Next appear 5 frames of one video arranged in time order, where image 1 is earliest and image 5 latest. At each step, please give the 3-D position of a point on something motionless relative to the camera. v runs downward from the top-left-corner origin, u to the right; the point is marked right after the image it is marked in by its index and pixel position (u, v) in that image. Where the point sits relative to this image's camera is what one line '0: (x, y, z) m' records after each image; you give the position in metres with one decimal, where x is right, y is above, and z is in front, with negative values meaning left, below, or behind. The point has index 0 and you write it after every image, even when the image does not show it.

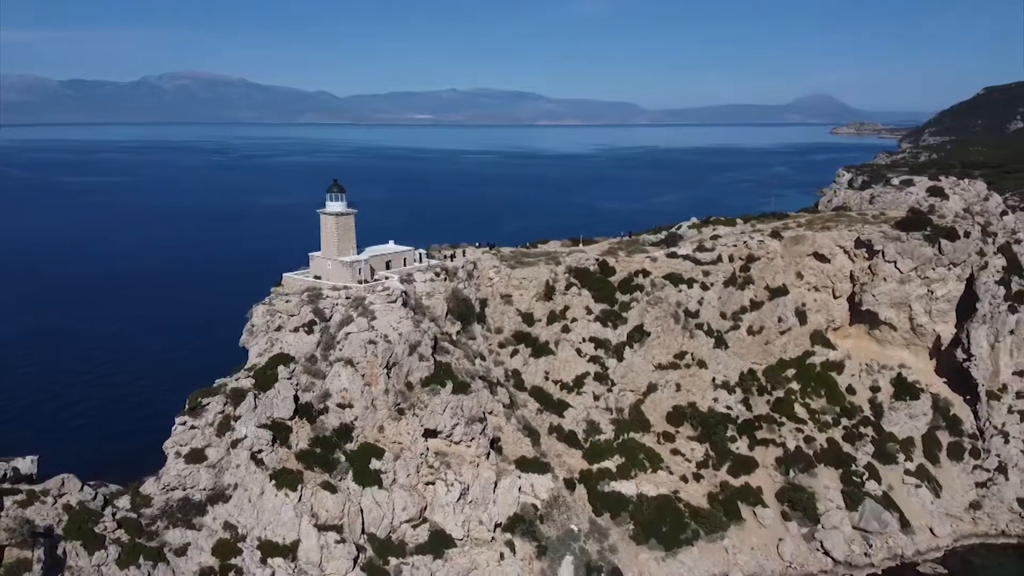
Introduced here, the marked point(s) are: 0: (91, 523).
0: (-11.0, -6.3, +19.0) m
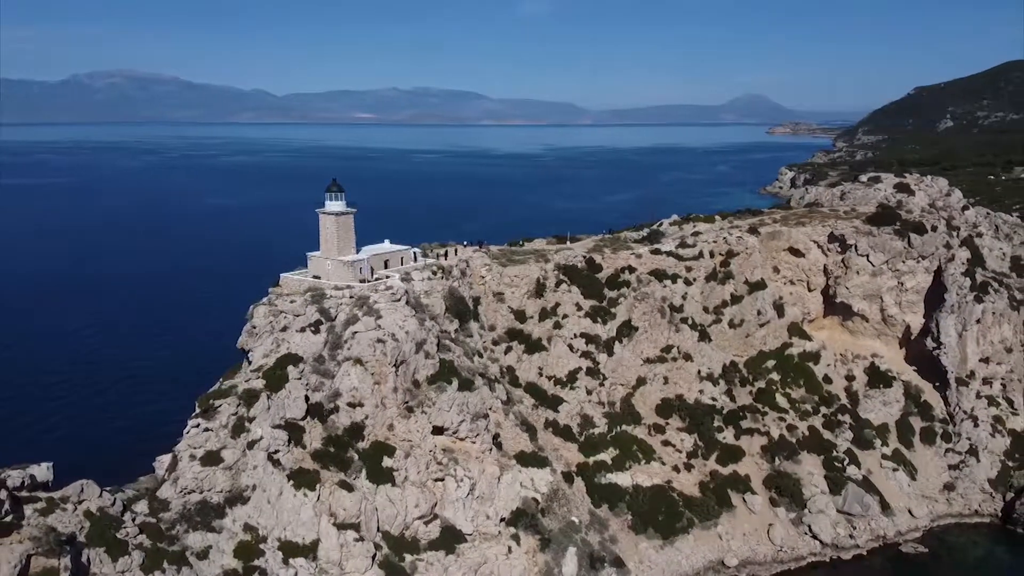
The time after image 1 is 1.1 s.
0: (-10.3, -6.3, +18.7) m
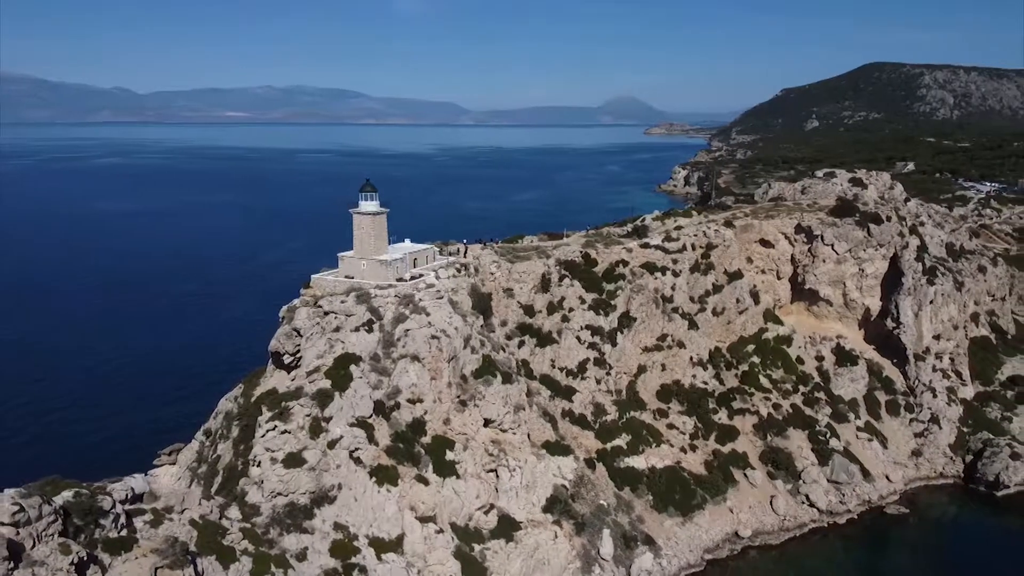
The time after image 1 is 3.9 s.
0: (-7.5, -6.4, +18.4) m
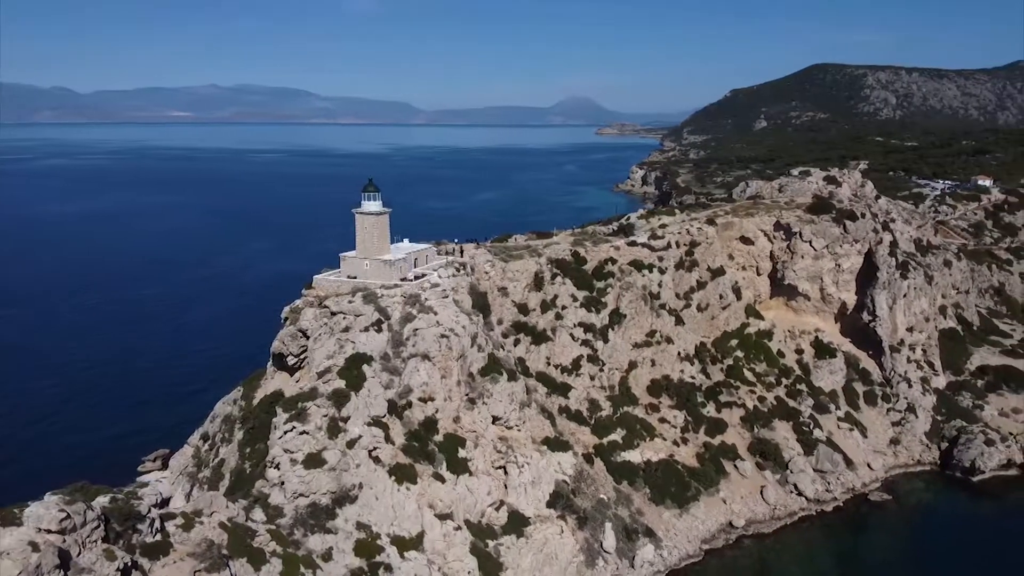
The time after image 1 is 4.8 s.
0: (-6.7, -6.4, +18.3) m
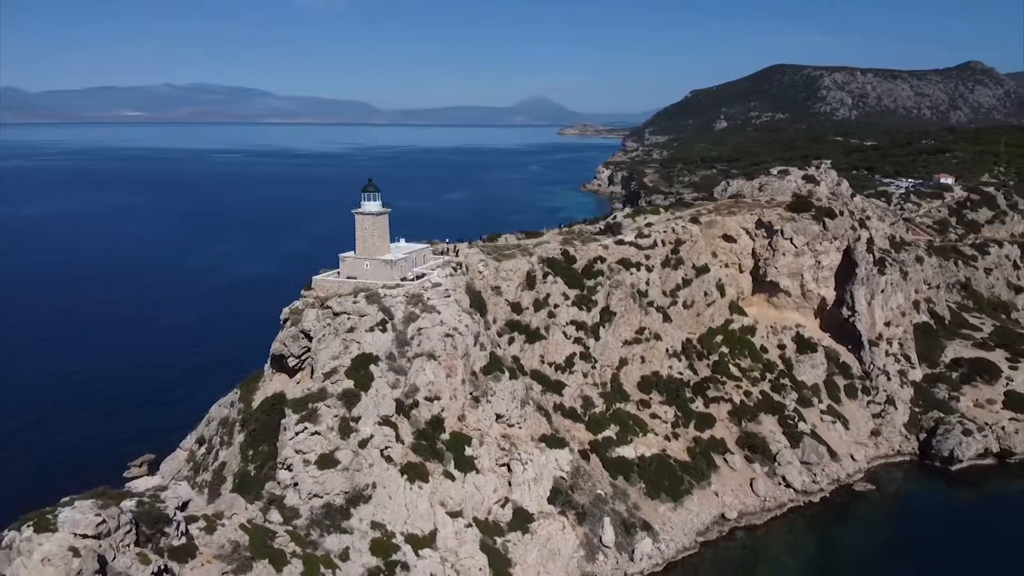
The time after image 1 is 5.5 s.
0: (-6.2, -6.4, +18.2) m
